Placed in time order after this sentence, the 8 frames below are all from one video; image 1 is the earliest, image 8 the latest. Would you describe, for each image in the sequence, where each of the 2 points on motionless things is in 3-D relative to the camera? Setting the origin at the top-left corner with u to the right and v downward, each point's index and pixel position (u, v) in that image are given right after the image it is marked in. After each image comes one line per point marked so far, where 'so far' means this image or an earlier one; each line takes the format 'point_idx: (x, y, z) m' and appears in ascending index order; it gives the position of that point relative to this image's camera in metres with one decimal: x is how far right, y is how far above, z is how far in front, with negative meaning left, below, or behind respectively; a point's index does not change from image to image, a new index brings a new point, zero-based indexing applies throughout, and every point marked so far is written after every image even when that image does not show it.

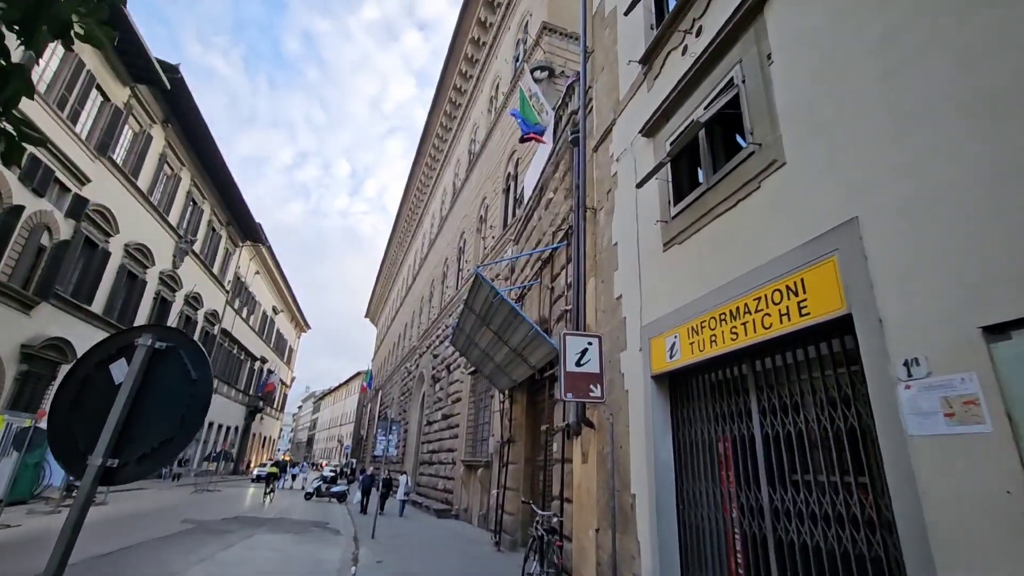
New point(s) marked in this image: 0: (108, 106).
0: (-11.9, +5.4, +14.8) m
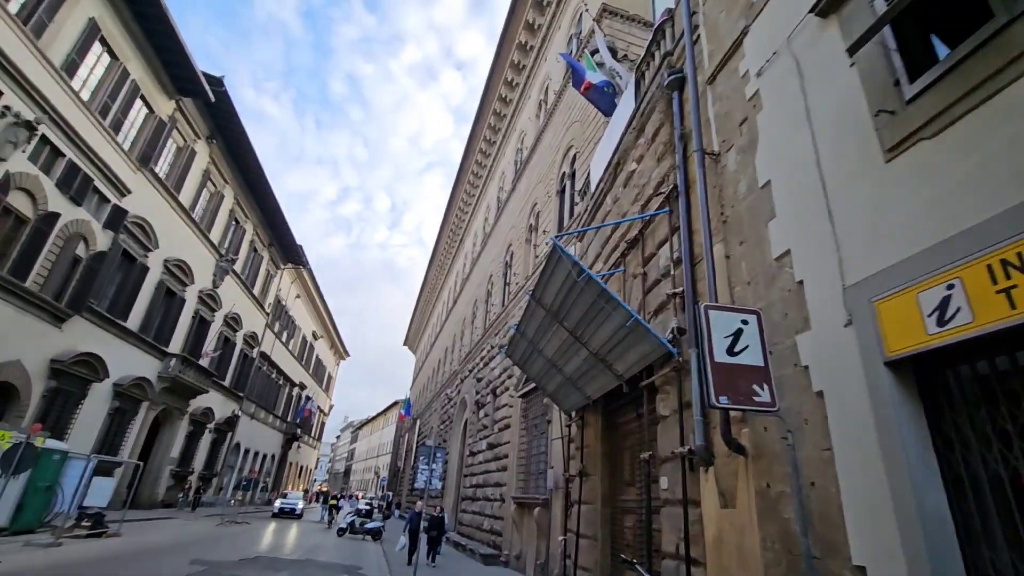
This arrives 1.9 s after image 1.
0: (-10.5, +5.0, +14.6) m
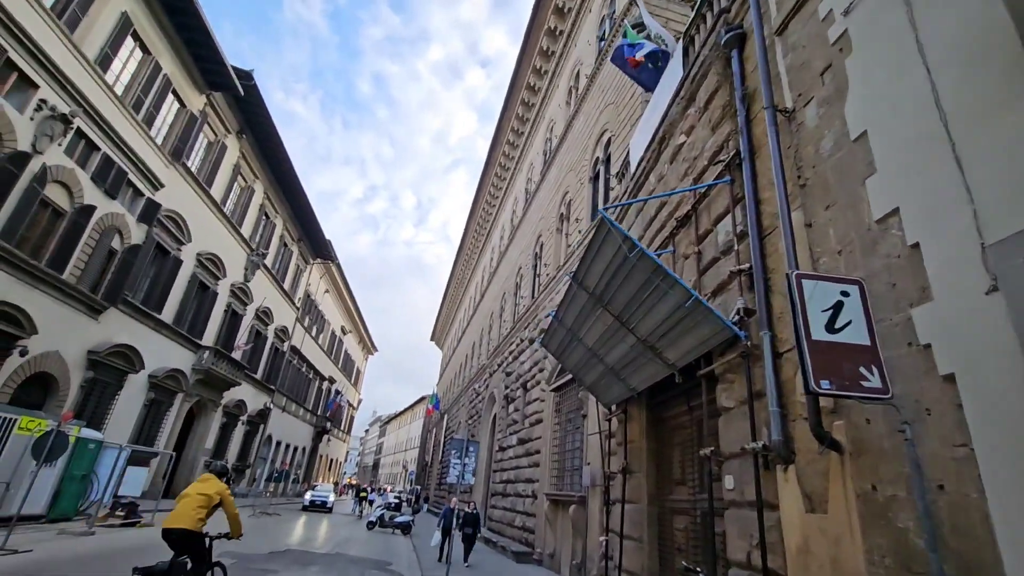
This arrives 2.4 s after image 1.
0: (-9.6, +5.2, +14.7) m
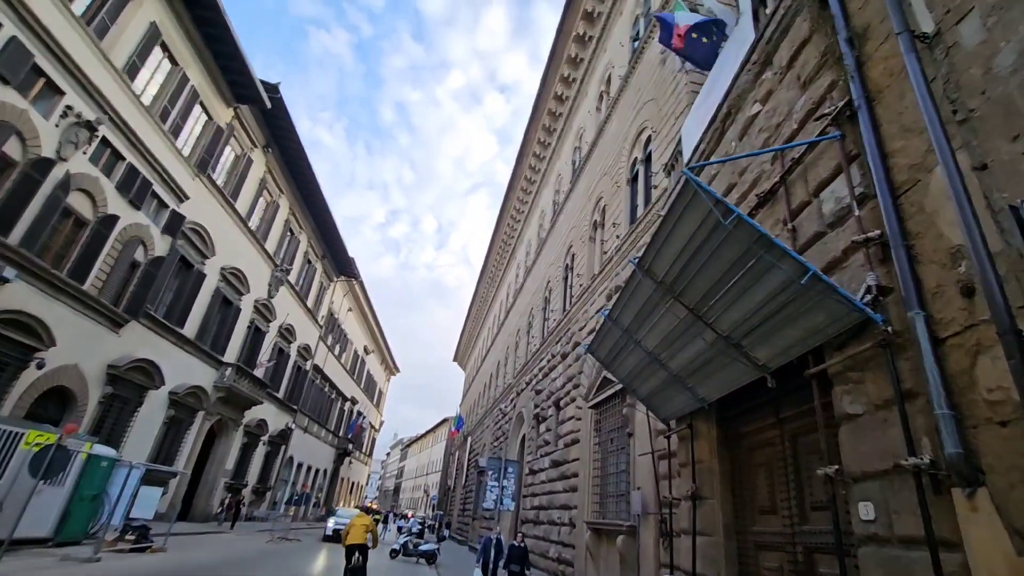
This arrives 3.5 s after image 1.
0: (-8.8, +4.8, +14.6) m
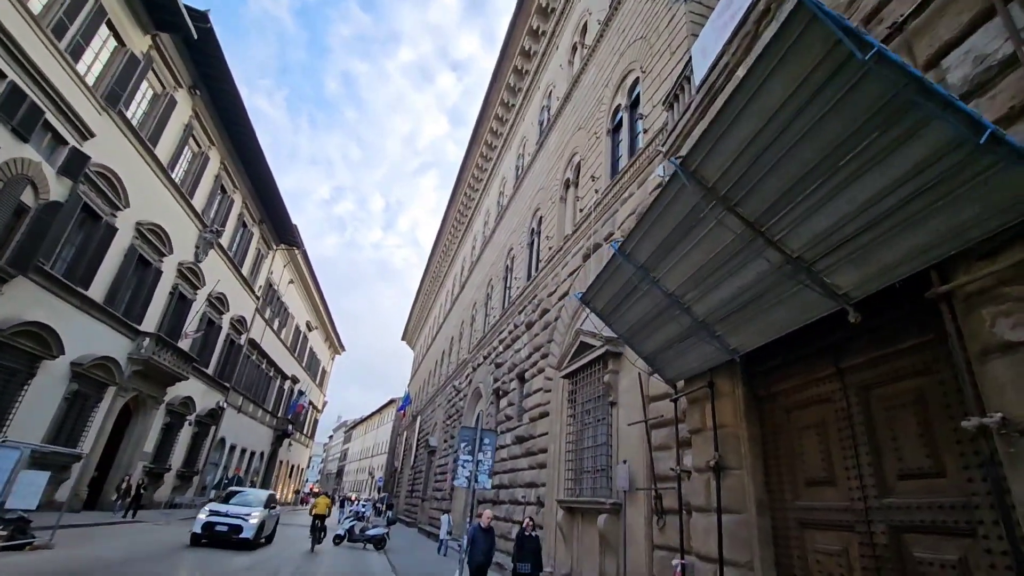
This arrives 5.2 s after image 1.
0: (-9.7, +5.9, +12.4) m
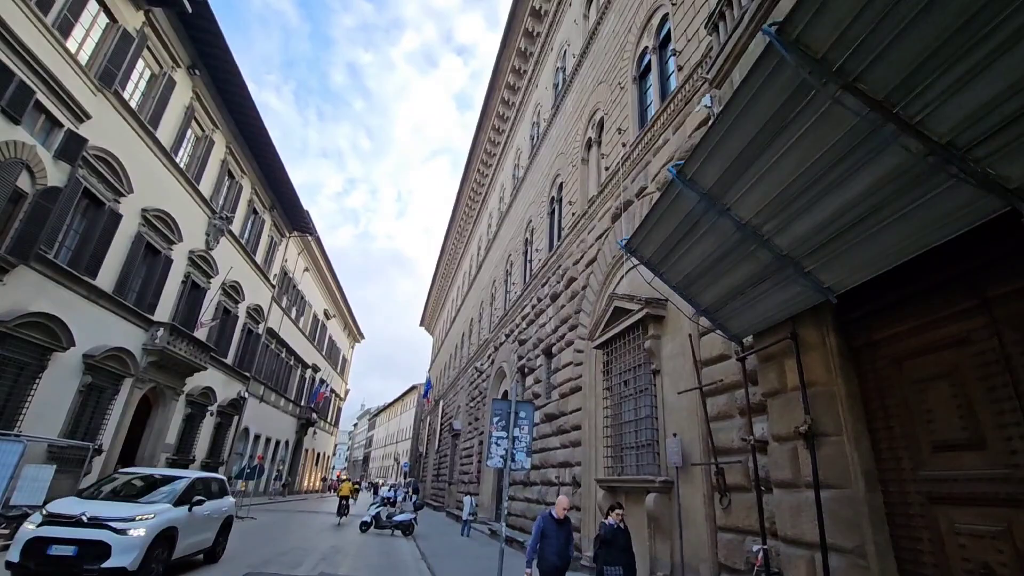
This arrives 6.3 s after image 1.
0: (-9.4, +6.2, +11.8) m
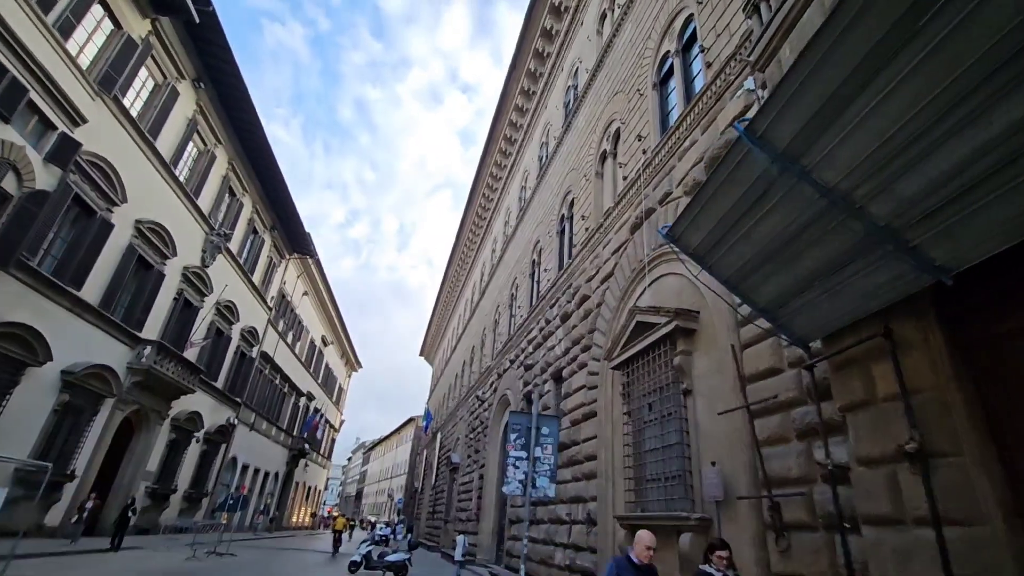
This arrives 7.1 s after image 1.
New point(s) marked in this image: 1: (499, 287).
0: (-9.1, +5.9, +11.6) m
1: (-0.5, +0.1, +18.9) m
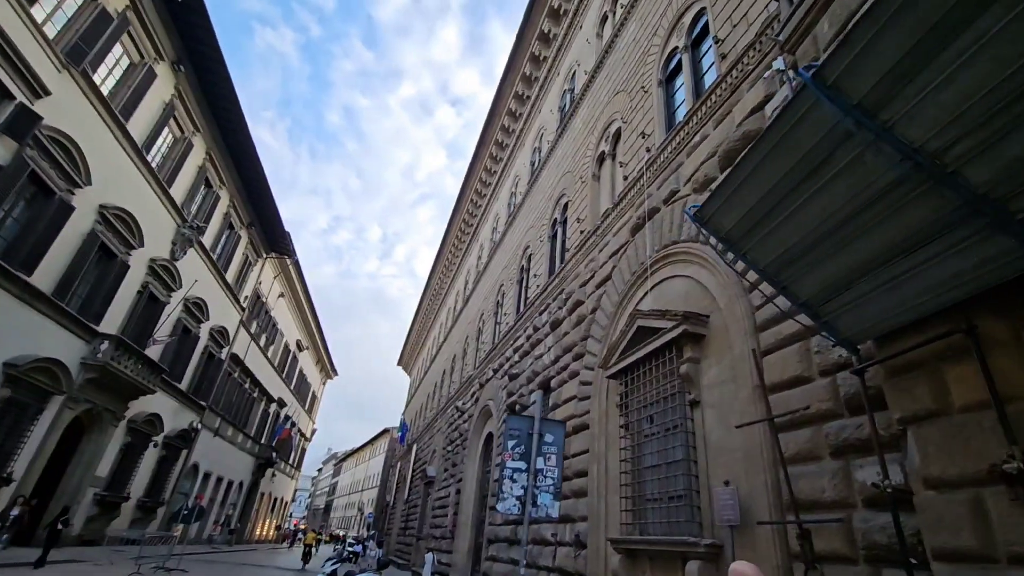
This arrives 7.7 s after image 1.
0: (-9.2, +6.1, +10.9) m
1: (-1.0, -0.2, +18.4) m
